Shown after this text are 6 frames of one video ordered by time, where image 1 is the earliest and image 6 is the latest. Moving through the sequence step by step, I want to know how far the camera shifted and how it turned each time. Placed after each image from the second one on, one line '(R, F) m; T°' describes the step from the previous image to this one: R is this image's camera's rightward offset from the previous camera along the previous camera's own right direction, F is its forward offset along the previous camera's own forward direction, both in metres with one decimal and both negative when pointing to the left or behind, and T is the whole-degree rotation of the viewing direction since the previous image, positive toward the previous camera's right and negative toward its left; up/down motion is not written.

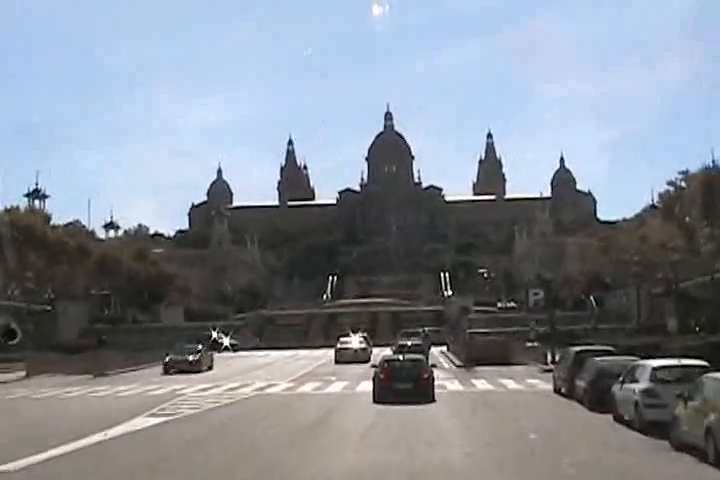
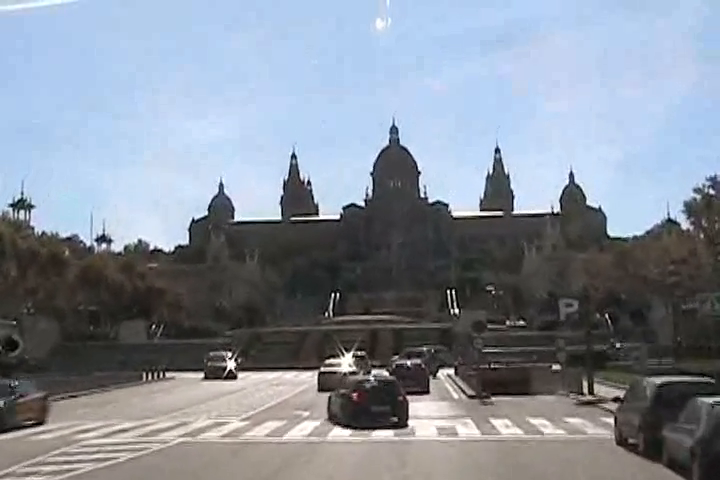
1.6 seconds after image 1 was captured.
(+0.4, +7.3) m; 0°
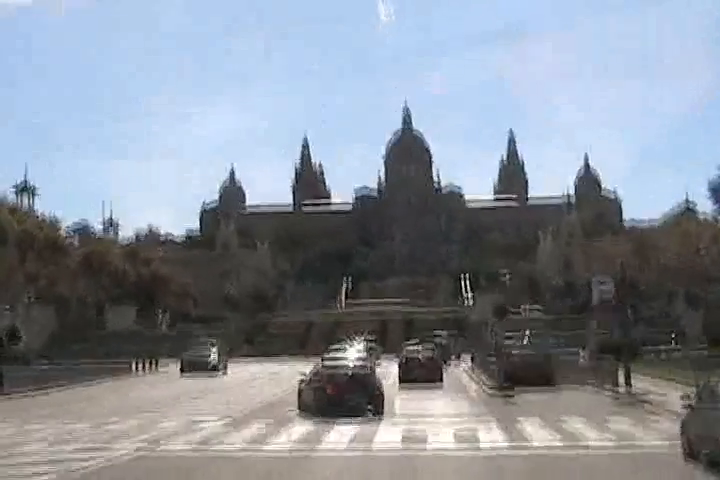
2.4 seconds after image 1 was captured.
(+0.2, +3.3) m; -1°
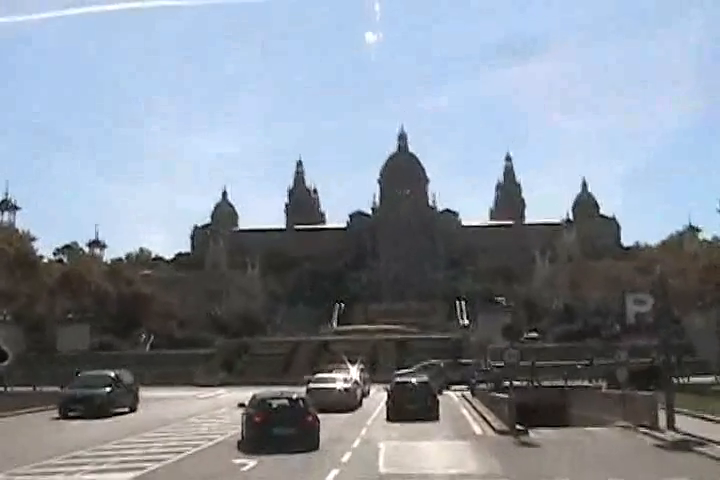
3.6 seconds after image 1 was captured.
(+0.3, +4.7) m; 0°
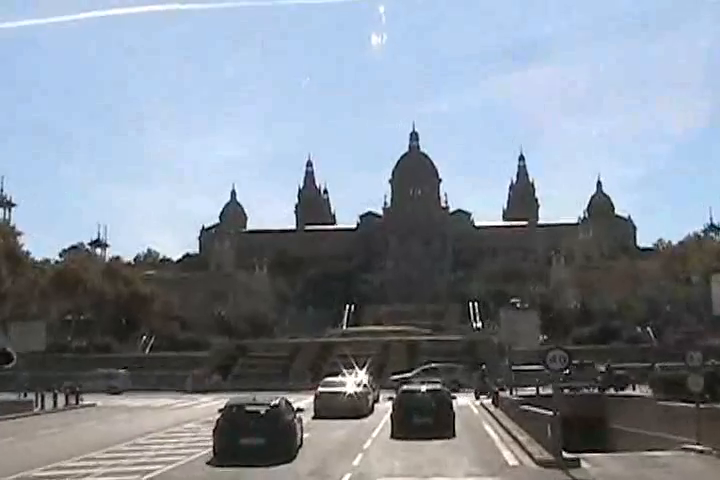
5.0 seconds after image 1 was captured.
(+0.2, +5.0) m; -1°
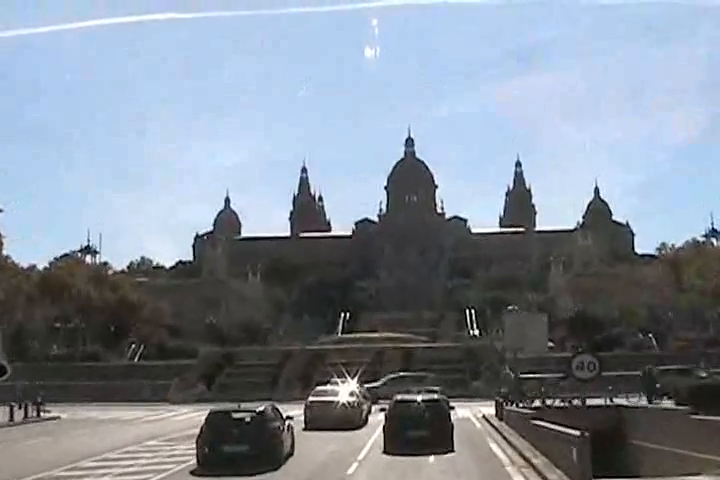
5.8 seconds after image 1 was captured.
(+0.2, +2.8) m; 0°
